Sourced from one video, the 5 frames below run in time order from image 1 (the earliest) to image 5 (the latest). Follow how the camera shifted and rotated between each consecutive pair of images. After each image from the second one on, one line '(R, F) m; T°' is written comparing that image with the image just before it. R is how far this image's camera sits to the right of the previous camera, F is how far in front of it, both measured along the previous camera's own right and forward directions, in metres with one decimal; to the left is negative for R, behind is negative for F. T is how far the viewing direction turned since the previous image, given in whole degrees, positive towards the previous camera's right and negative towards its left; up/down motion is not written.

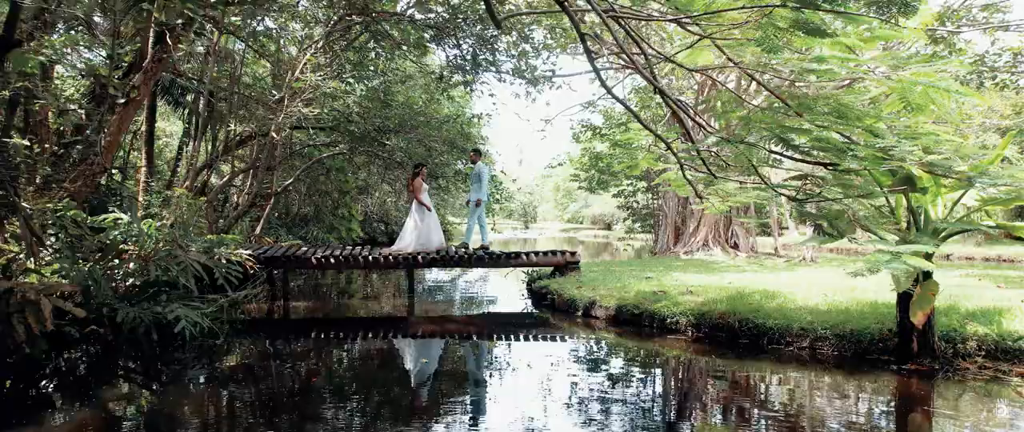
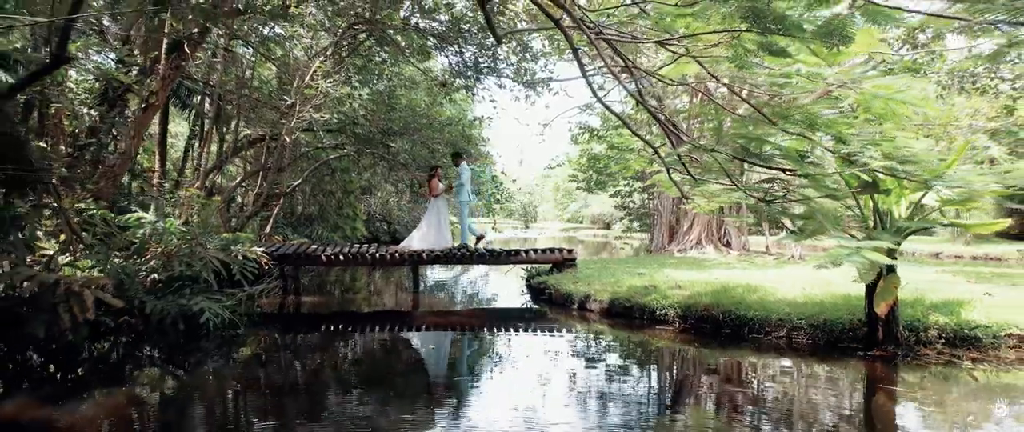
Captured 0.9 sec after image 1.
(0.0, -0.4) m; 0°
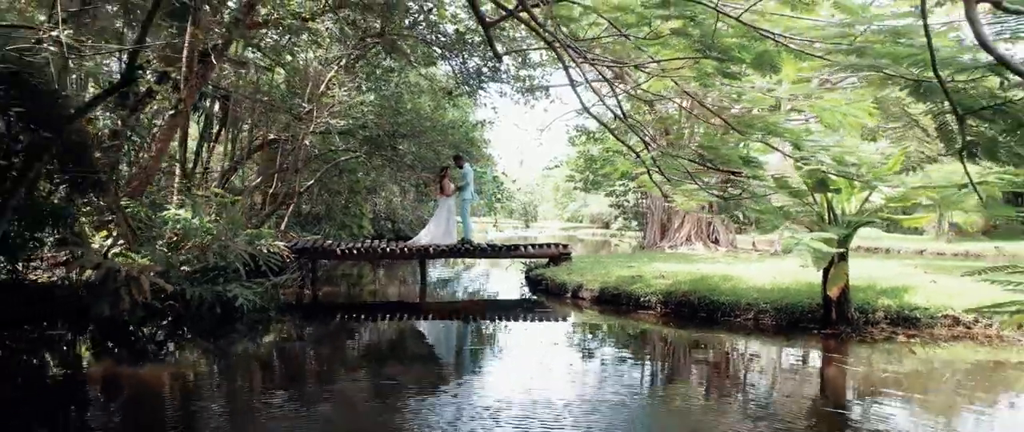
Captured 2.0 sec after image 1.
(0.0, -0.7) m; 0°
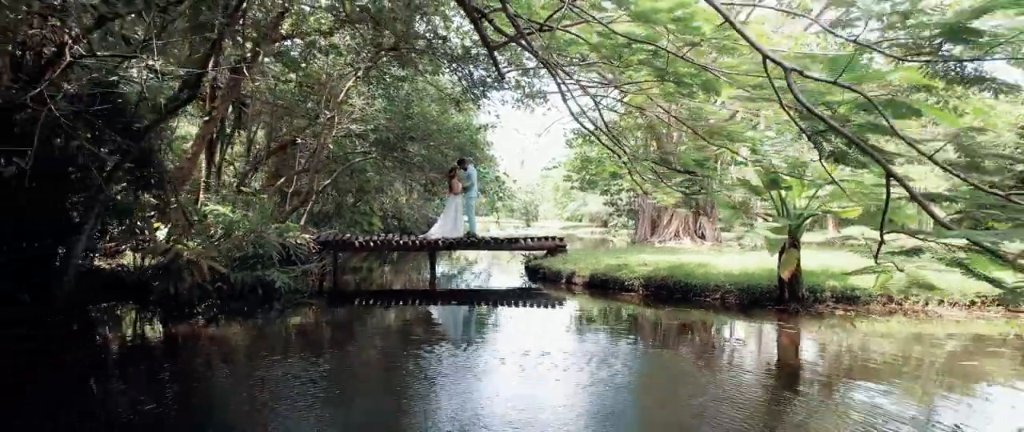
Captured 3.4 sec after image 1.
(0.0, -1.0) m; 0°
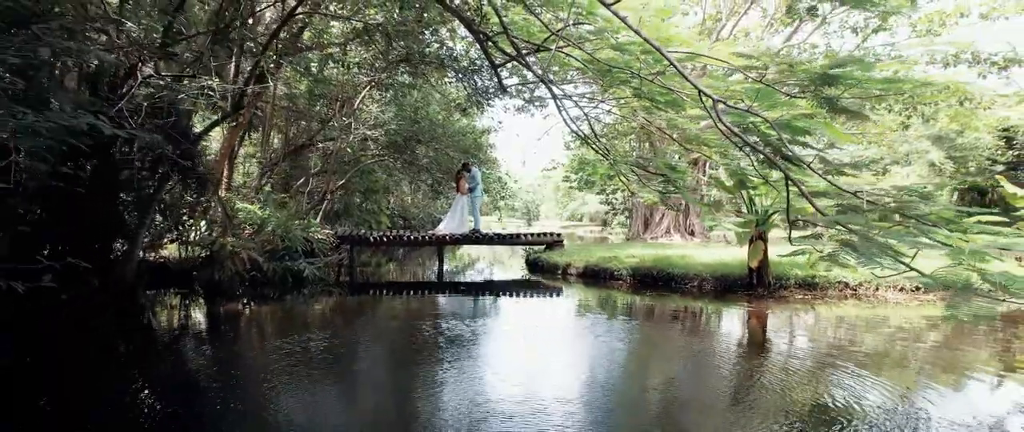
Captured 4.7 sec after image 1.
(0.0, -0.9) m; 0°
